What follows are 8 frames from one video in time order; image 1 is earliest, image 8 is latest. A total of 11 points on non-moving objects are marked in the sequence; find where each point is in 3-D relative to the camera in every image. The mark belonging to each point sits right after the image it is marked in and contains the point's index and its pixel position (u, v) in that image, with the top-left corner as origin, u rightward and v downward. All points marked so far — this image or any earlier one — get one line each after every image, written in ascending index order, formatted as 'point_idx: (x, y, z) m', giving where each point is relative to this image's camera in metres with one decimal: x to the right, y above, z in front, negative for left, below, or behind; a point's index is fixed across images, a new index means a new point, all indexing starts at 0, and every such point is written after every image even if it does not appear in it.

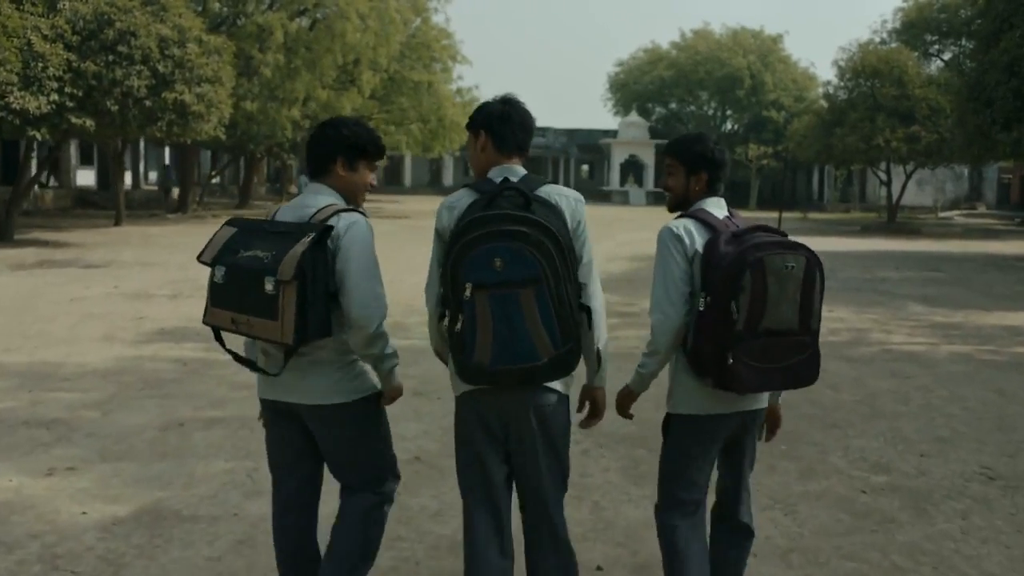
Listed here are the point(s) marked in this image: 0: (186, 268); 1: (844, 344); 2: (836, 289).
0: (-4.8, +0.3, +18.1) m
1: (+3.0, -0.5, +10.9) m
2: (+4.5, 0.0, +16.9) m
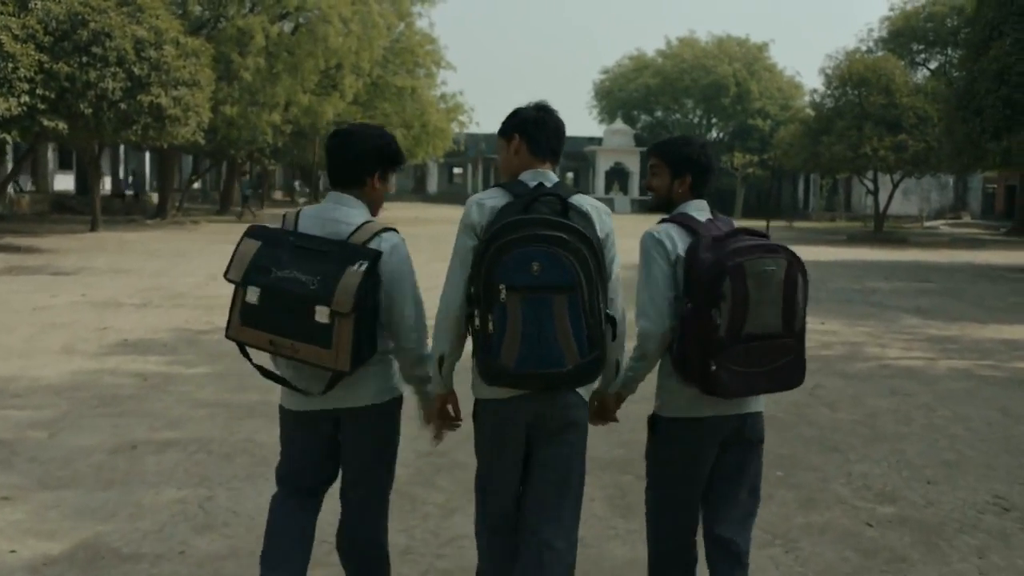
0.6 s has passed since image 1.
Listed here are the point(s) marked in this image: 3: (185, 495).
0: (-5.1, +0.2, +17.6) m
1: (+2.8, -0.6, +10.5) m
2: (+4.2, -0.2, +16.5) m
3: (-1.5, -0.9, +5.4) m
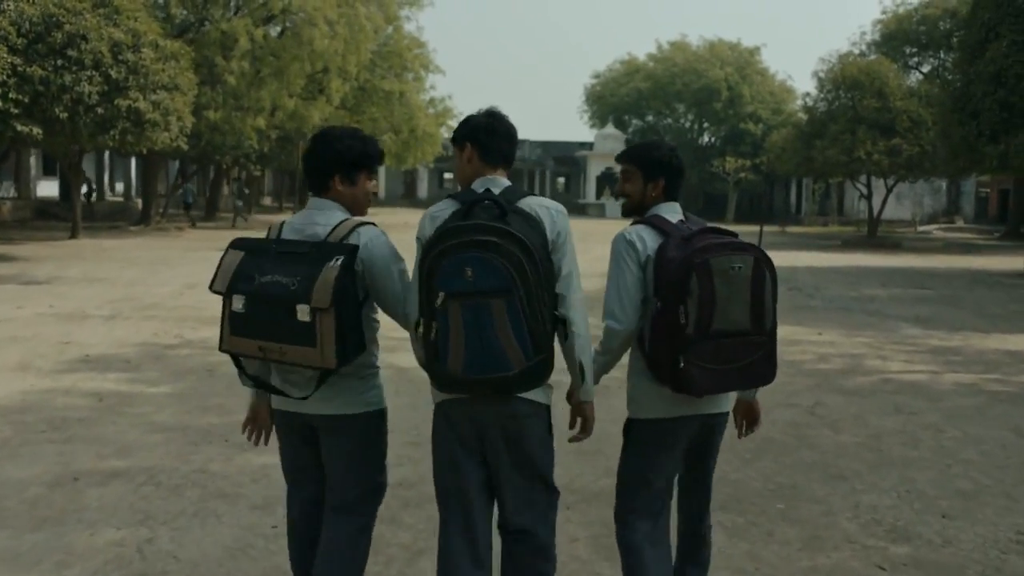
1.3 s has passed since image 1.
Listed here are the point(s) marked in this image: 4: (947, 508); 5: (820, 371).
0: (-5.3, 0.0, +17.0) m
1: (+2.7, -0.7, +10.0) m
2: (+4.1, -0.3, +16.0) m
3: (-1.6, -1.0, +4.9) m
4: (+2.0, -1.0, +5.6) m
5: (+2.5, -0.7, +10.1) m
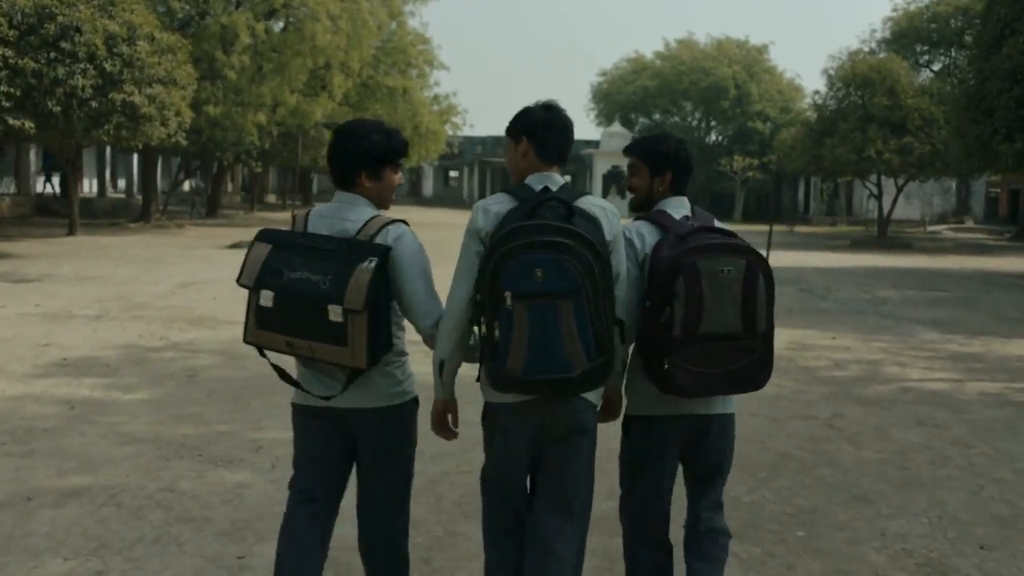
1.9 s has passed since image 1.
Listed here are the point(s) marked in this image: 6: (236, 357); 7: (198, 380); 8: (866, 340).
0: (-5.2, +0.1, +16.5) m
1: (+2.7, -0.7, +9.5) m
2: (+4.1, -0.3, +15.5) m
3: (-1.6, -1.0, +4.4) m
4: (+2.0, -1.0, +5.1) m
5: (+2.5, -0.7, +9.6) m
6: (-2.2, -0.6, +9.7) m
7: (-2.2, -0.7, +8.7) m
8: (+3.6, -0.5, +12.2) m
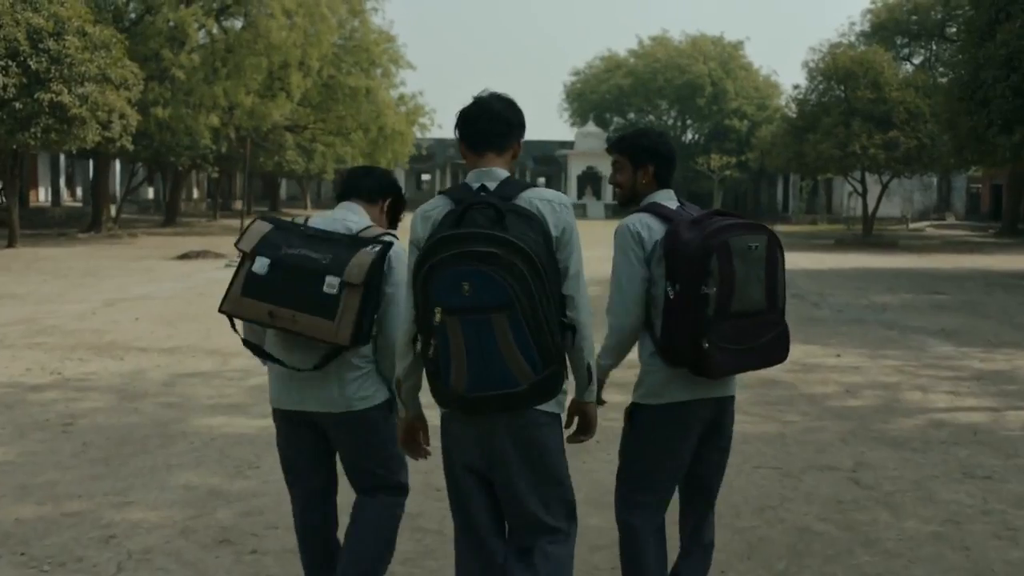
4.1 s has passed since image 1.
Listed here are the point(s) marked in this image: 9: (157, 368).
0: (-5.7, -0.2, +14.9) m
1: (+2.4, -0.8, +7.9) m
2: (+3.7, -0.4, +14.0) m
3: (-1.8, -1.2, +2.8) m
4: (+1.8, -1.1, +3.6) m
5: (+2.2, -0.8, +8.0) m
6: (-2.5, -0.7, +8.0) m
7: (-2.5, -0.8, +7.0) m
8: (+3.2, -0.6, +10.7) m
9: (-2.8, -0.6, +9.4) m
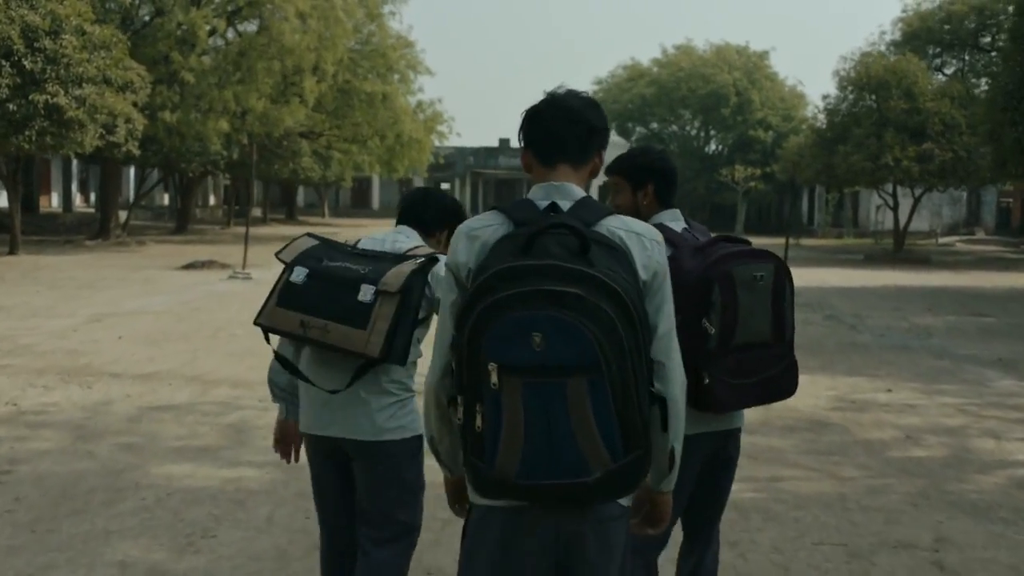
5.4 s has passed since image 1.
0: (-5.5, -0.3, +13.9) m
1: (+2.4, -1.0, +6.8) m
2: (+3.8, -0.6, +12.8) m
3: (-1.8, -1.3, +1.8) m
4: (+1.7, -1.3, +2.5) m
5: (+2.3, -1.0, +6.9) m
6: (-2.5, -0.9, +7.0) m
7: (-2.5, -1.0, +6.0) m
8: (+3.3, -0.8, +9.6) m
9: (-2.7, -0.8, +8.4) m
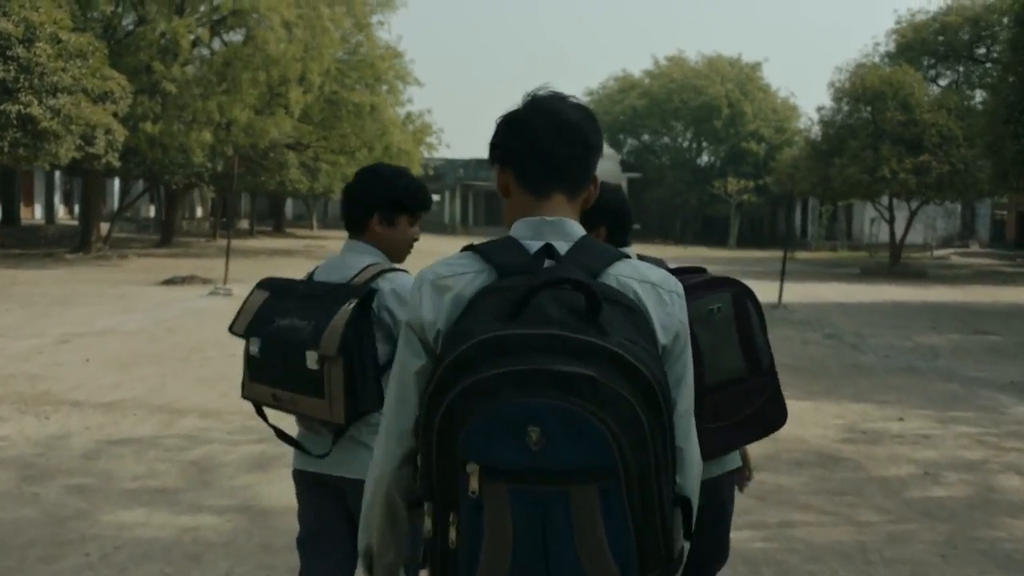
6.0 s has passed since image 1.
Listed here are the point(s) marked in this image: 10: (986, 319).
0: (-5.6, -0.5, +13.3) m
1: (+2.3, -1.1, +6.3) m
2: (+3.7, -0.8, +12.3) m
3: (-1.9, -1.4, +1.2) m
4: (+1.7, -1.4, +1.9) m
5: (+2.2, -1.1, +6.4) m
6: (-2.5, -1.0, +6.4) m
7: (-2.6, -1.1, +5.4) m
8: (+3.2, -1.0, +9.0) m
9: (-2.7, -0.9, +7.8) m
10: (+7.5, -0.5, +19.2) m
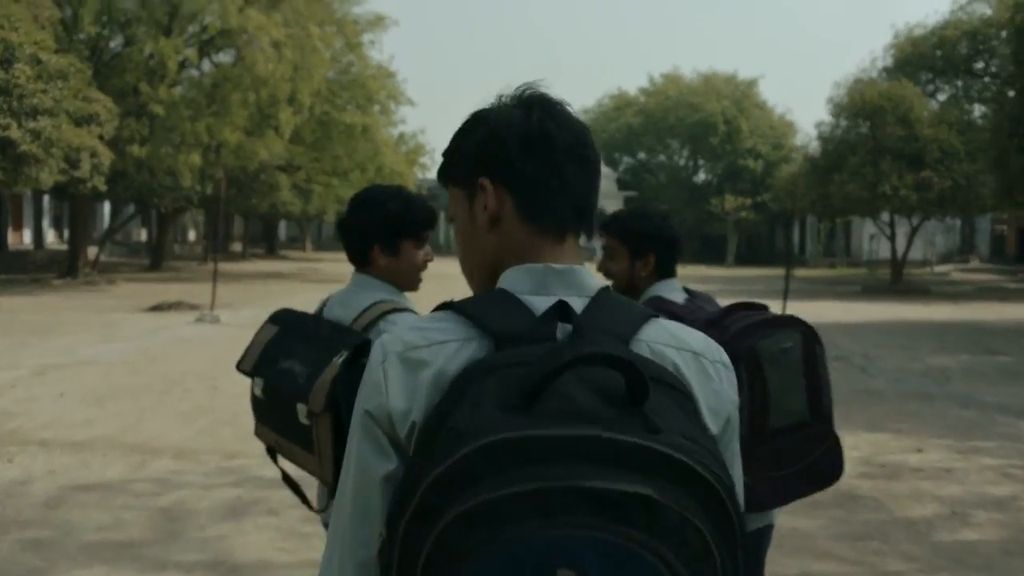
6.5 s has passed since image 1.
0: (-5.7, -0.8, +12.7) m
1: (+2.3, -1.3, +5.7) m
2: (+3.7, -1.0, +11.8) m
3: (-1.9, -1.4, +0.6) m
4: (+1.7, -1.4, +1.4) m
5: (+2.2, -1.3, +5.8) m
6: (-2.5, -1.2, +5.9) m
7: (-2.6, -1.2, +4.9) m
8: (+3.2, -1.2, +8.5) m
9: (-2.8, -1.1, +7.3) m
10: (+7.4, -0.8, +18.7) m
